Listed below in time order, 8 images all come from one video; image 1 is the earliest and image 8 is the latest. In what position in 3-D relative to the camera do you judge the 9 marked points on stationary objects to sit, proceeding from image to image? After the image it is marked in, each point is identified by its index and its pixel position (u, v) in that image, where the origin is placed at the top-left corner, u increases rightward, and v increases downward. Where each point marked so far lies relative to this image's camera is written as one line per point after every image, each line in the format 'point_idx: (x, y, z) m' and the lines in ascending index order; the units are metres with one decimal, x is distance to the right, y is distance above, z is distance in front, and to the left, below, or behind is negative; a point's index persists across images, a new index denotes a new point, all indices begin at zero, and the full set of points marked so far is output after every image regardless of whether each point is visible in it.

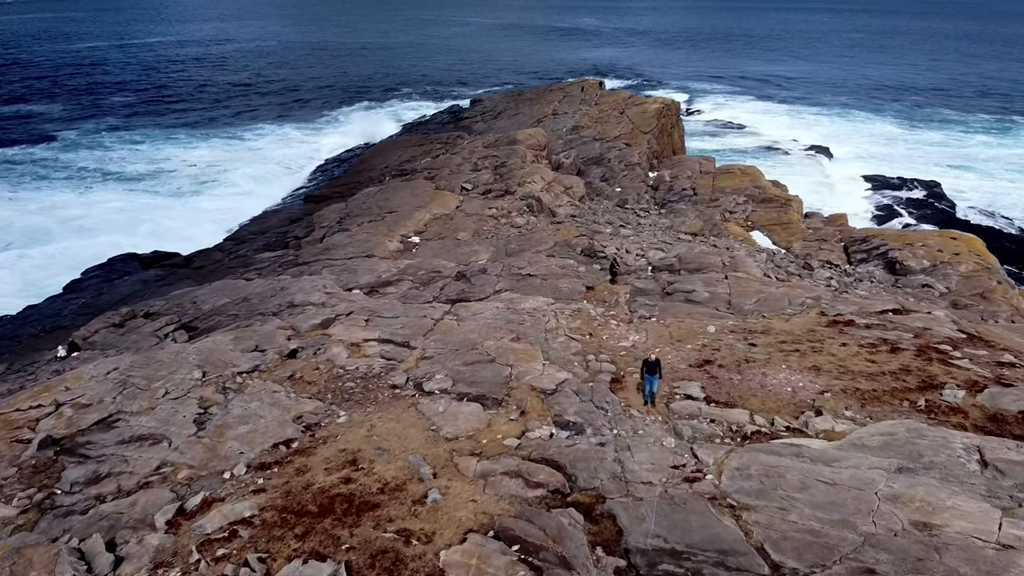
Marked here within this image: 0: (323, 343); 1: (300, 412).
0: (-3.8, -1.1, +18.3) m
1: (-3.3, -2.0, +14.4) m
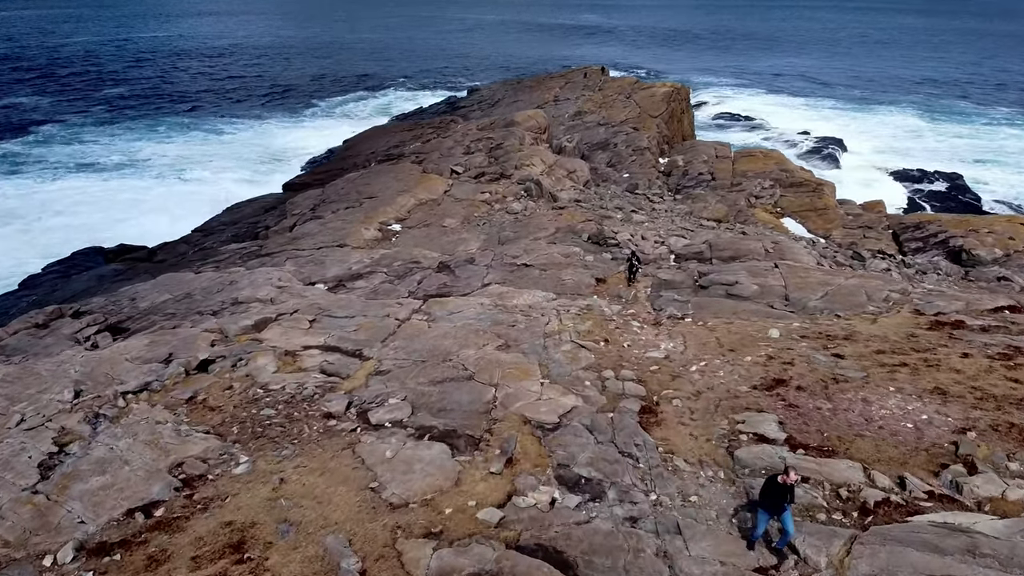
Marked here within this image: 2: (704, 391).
0: (-3.9, -1.0, +13.8) m
1: (-3.5, -1.8, +9.8) m
2: (+2.1, -1.1, +10.0) m
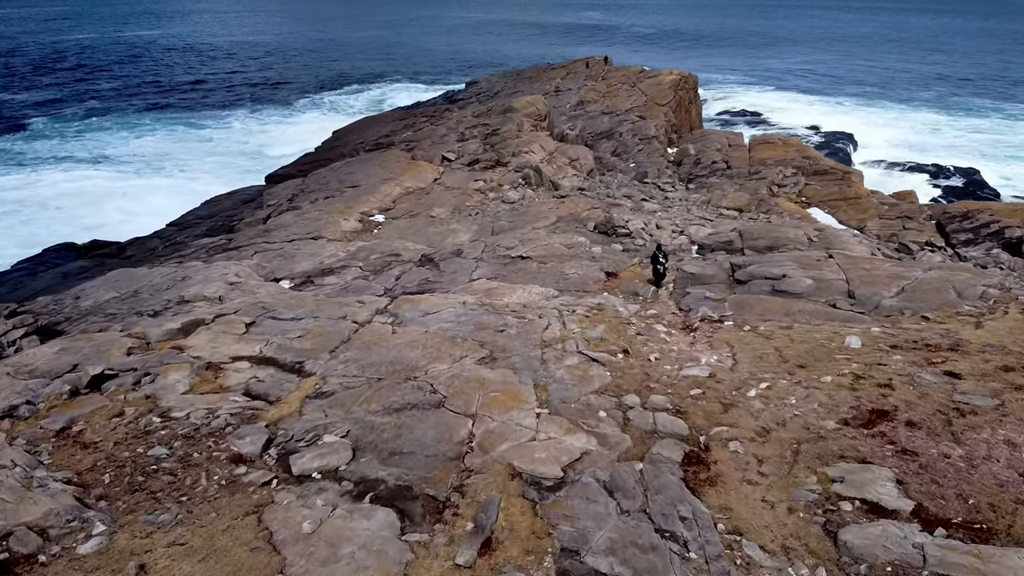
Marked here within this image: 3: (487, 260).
0: (-4.1, -0.9, +10.7) m
1: (-3.6, -1.7, +6.7) m
2: (+2.0, -1.1, +6.9) m
3: (-0.4, +0.5, +17.0) m
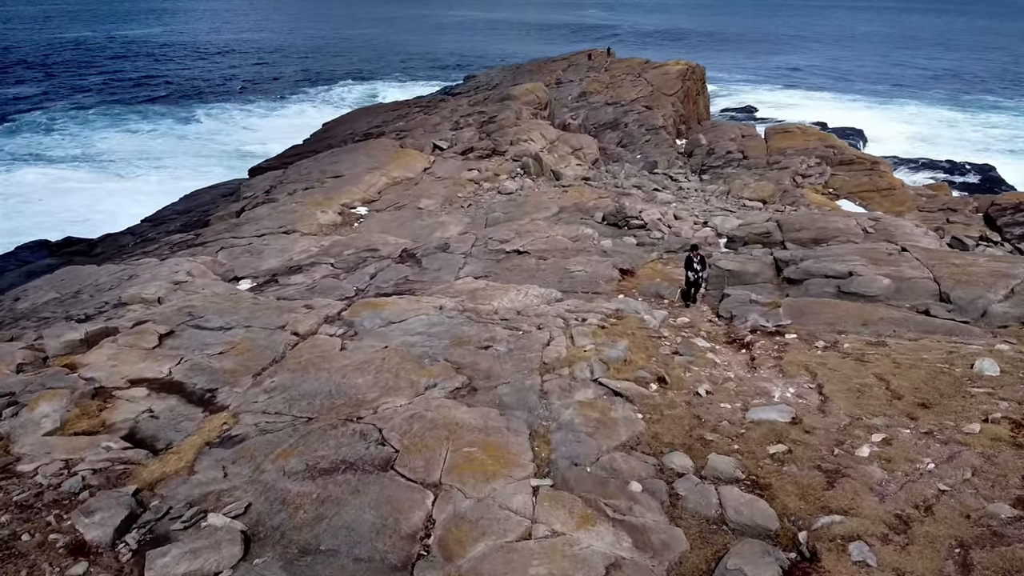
0: (-4.2, -0.9, +8.0) m
1: (-3.7, -1.7, +4.1) m
2: (+1.9, -1.1, +4.3) m
3: (-0.5, +0.5, +14.4) m
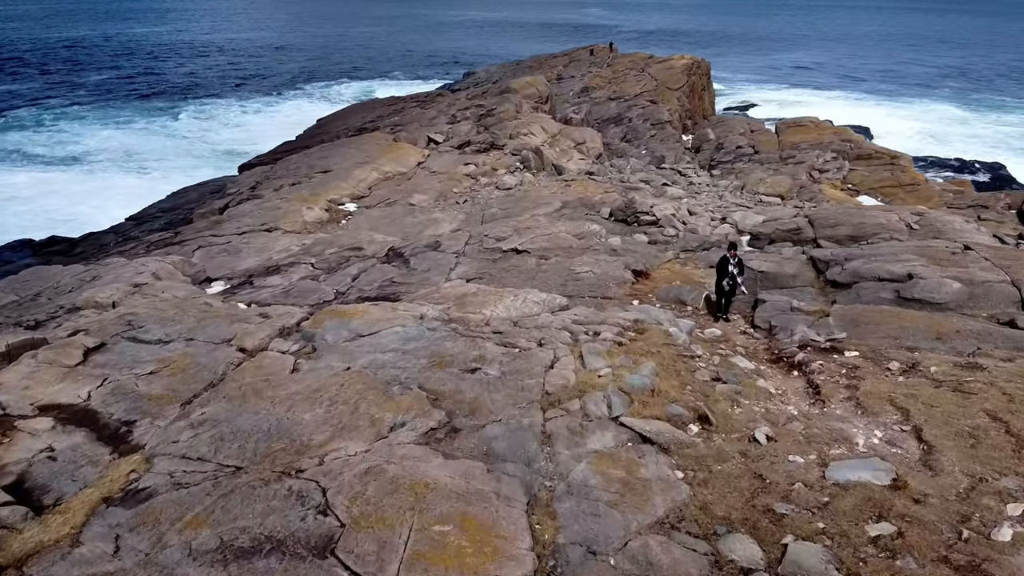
0: (-4.2, -0.9, +6.5) m
1: (-3.8, -1.8, +2.6) m
2: (+1.8, -1.1, +2.8) m
3: (-0.6, +0.5, +12.9) m
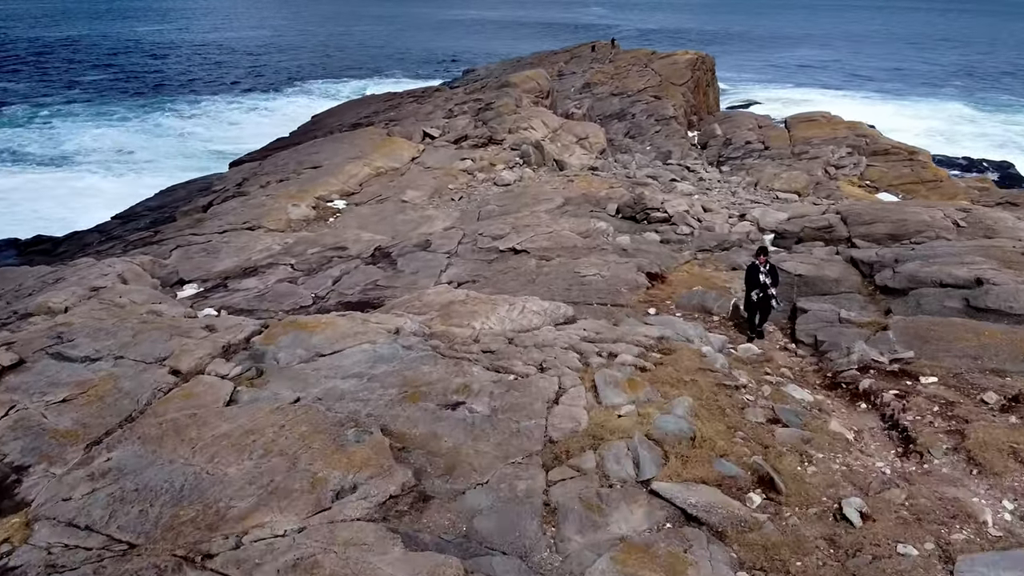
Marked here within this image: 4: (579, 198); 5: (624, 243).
0: (-4.2, -1.0, +5.3) m
1: (-3.8, -1.8, +1.4) m
2: (+1.8, -1.2, +1.5) m
3: (-0.6, +0.4, +11.6) m
4: (+1.1, +1.5, +15.5) m
5: (+1.4, +0.6, +11.4) m
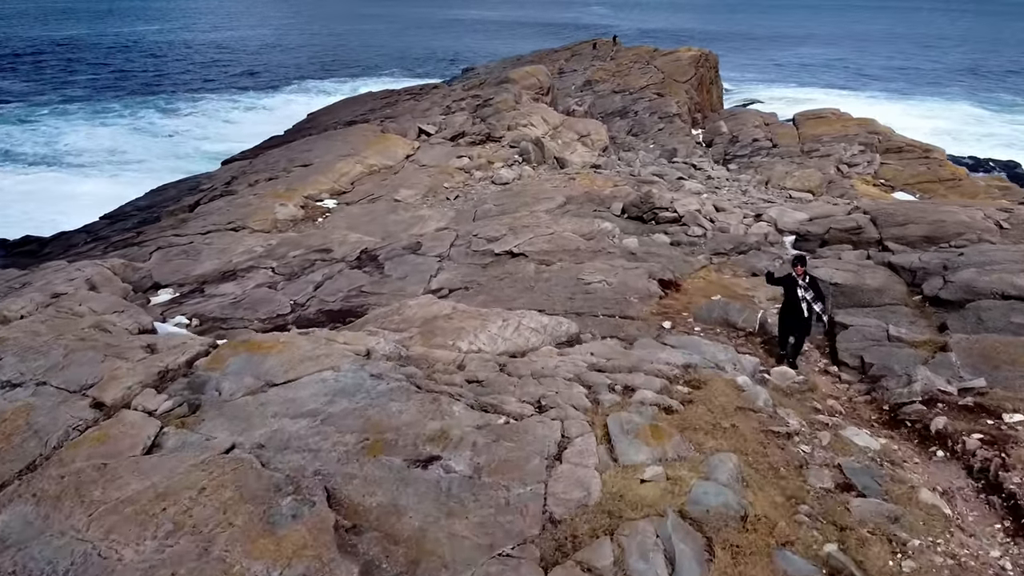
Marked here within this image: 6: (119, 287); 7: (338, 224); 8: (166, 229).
0: (-4.3, -1.1, +4.3) m
1: (-3.8, -1.9, +0.4) m
2: (+1.8, -1.2, +0.6) m
3: (-0.6, +0.3, +10.7) m
4: (+1.1, +1.5, +14.5) m
5: (+1.4, +0.5, +10.5) m
6: (-5.4, 0.0, +12.8) m
7: (-3.1, +1.1, +16.6) m
8: (-7.5, +1.3, +20.0) m
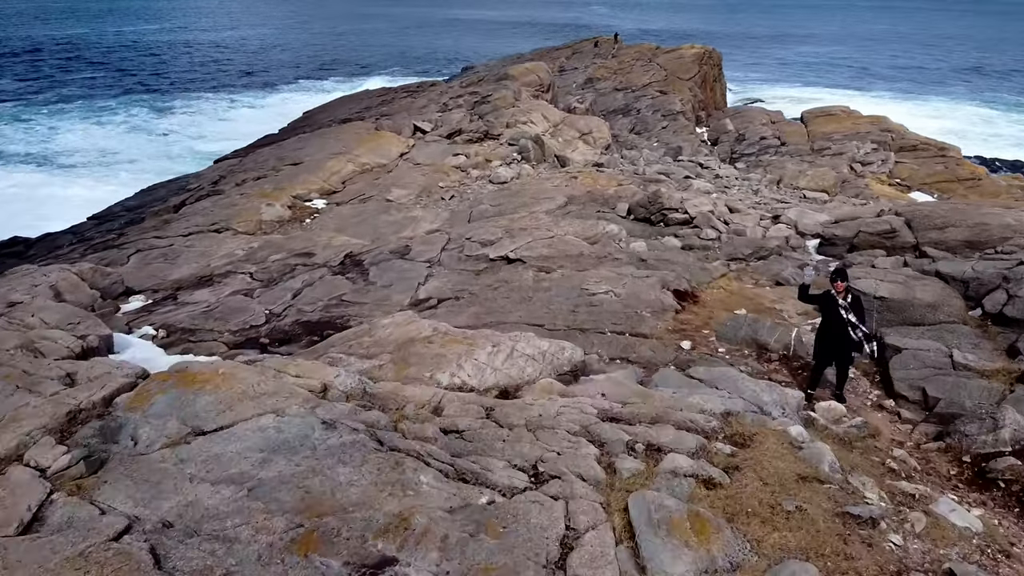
0: (-4.3, -1.1, +3.4) m
1: (-3.9, -2.0, -0.5) m
2: (+1.7, -1.3, -0.3) m
3: (-0.7, +0.3, +9.8) m
4: (+1.1, +1.4, +13.6) m
5: (+1.3, +0.4, +9.6) m
6: (-5.5, -0.1, +11.9) m
7: (-3.2, +1.1, +15.7) m
8: (-7.5, +1.2, +19.0) m
